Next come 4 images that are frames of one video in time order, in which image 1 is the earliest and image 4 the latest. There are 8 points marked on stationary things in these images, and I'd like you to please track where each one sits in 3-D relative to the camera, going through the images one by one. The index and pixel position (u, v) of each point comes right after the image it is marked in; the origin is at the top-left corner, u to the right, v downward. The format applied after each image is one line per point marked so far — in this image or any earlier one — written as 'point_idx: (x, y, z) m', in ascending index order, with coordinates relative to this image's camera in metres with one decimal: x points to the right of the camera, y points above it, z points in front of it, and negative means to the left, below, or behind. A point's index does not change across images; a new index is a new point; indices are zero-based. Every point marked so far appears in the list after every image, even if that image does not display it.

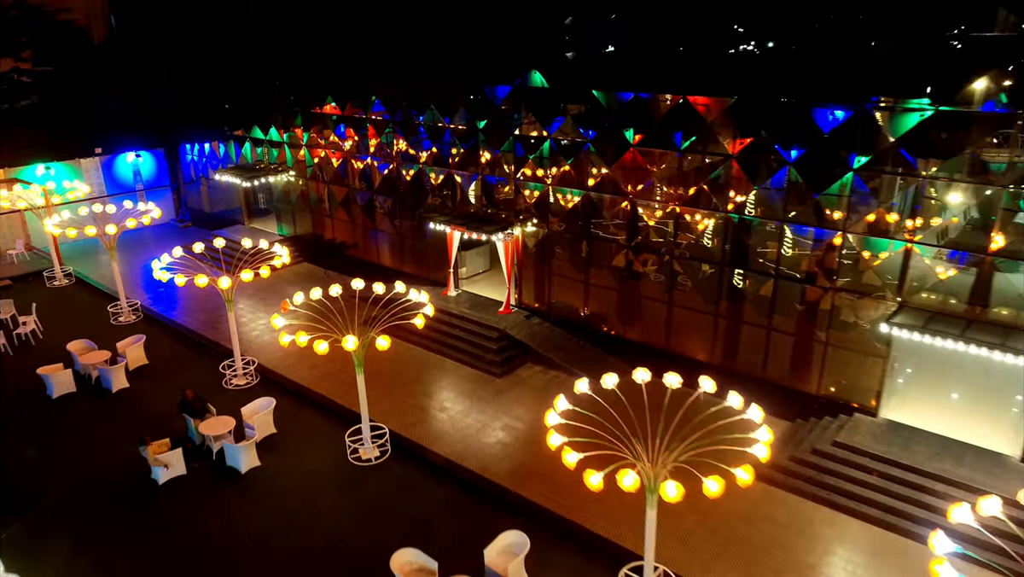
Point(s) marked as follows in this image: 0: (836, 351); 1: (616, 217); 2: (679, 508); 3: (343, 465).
0: (+5.2, -1.0, +11.4) m
1: (+2.0, +1.4, +13.7) m
2: (+2.3, -3.0, +9.7) m
3: (-2.6, -2.8, +11.0) m
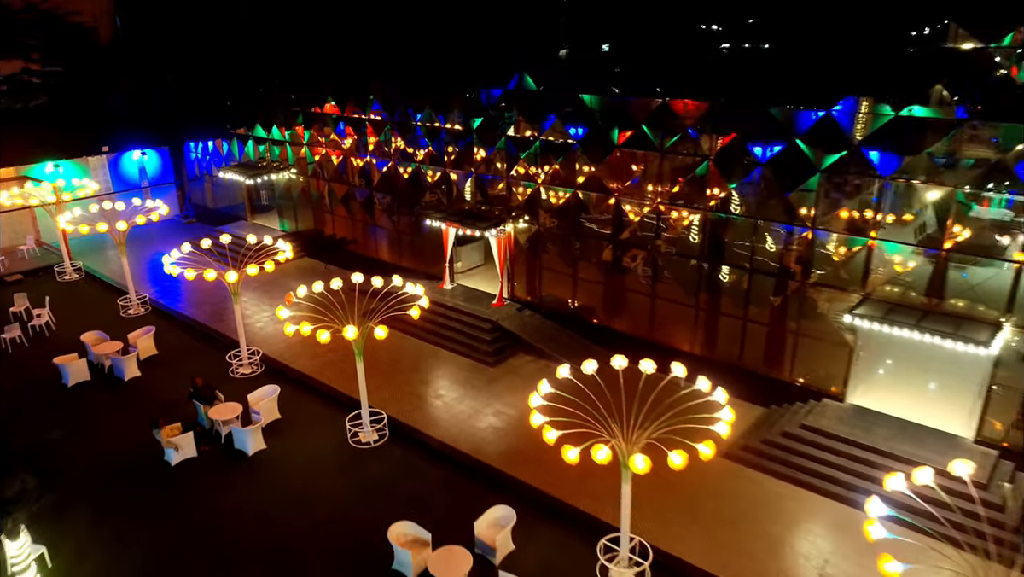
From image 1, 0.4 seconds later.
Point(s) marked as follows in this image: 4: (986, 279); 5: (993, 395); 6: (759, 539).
0: (+5.0, -0.9, +12.1) m
1: (+1.9, +1.5, +14.4) m
2: (+2.1, -2.9, +10.4) m
3: (-2.8, -2.7, +11.7) m
4: (+6.8, +0.2, +10.2) m
5: (+7.0, -1.5, +10.4) m
6: (+3.2, -3.3, +9.4) m
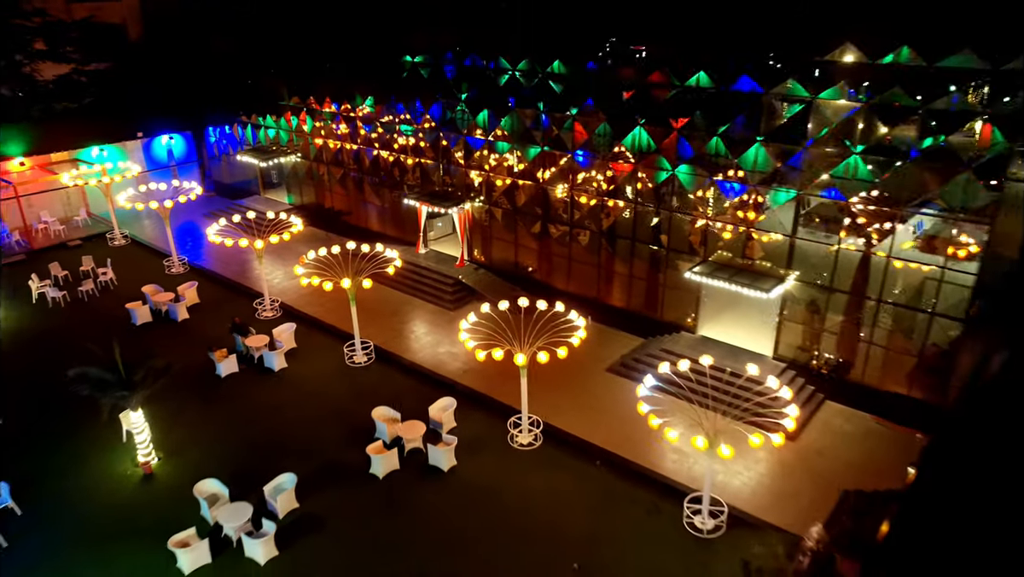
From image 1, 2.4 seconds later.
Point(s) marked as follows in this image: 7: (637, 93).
0: (+3.8, 0.0, +16.9) m
1: (+0.7, +2.5, +19.0) m
2: (+1.0, -2.1, +15.3) m
3: (-4.0, -1.8, +16.5) m
4: (+5.6, +0.9, +14.9) m
5: (+5.9, -0.8, +15.2) m
6: (+2.1, -2.6, +14.3) m
7: (+2.9, +4.5, +16.1) m
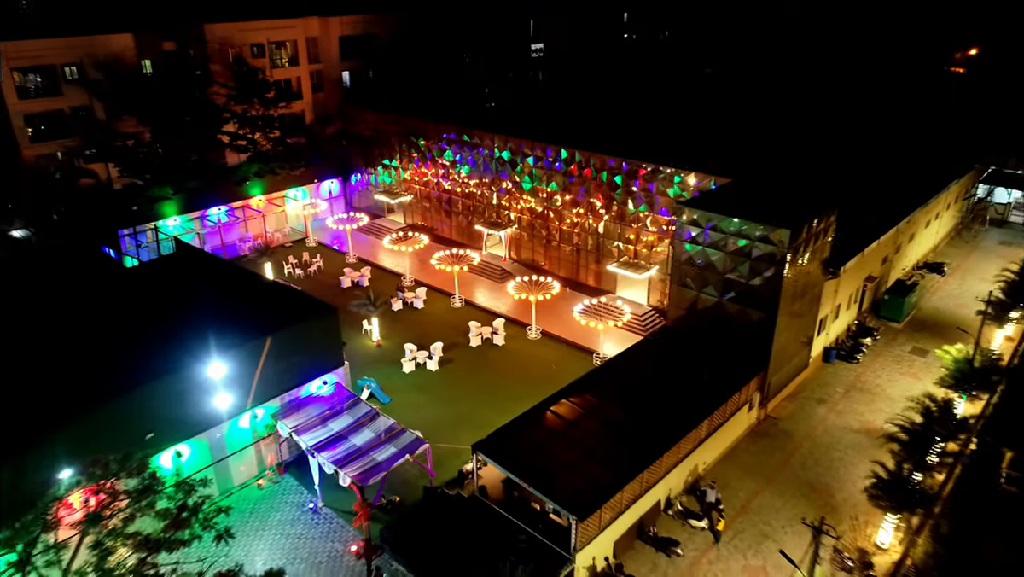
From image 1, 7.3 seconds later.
0: (+4.7, +0.7, +35.3) m
1: (+1.7, +3.3, +37.5) m
2: (+1.8, -1.4, +33.9) m
3: (-3.1, -0.9, +35.3) m
4: (+6.5, +1.6, +33.2) m
5: (+6.7, -0.1, +33.5) m
6: (+2.8, -1.8, +32.9) m
7: (+3.9, +5.3, +34.5) m
